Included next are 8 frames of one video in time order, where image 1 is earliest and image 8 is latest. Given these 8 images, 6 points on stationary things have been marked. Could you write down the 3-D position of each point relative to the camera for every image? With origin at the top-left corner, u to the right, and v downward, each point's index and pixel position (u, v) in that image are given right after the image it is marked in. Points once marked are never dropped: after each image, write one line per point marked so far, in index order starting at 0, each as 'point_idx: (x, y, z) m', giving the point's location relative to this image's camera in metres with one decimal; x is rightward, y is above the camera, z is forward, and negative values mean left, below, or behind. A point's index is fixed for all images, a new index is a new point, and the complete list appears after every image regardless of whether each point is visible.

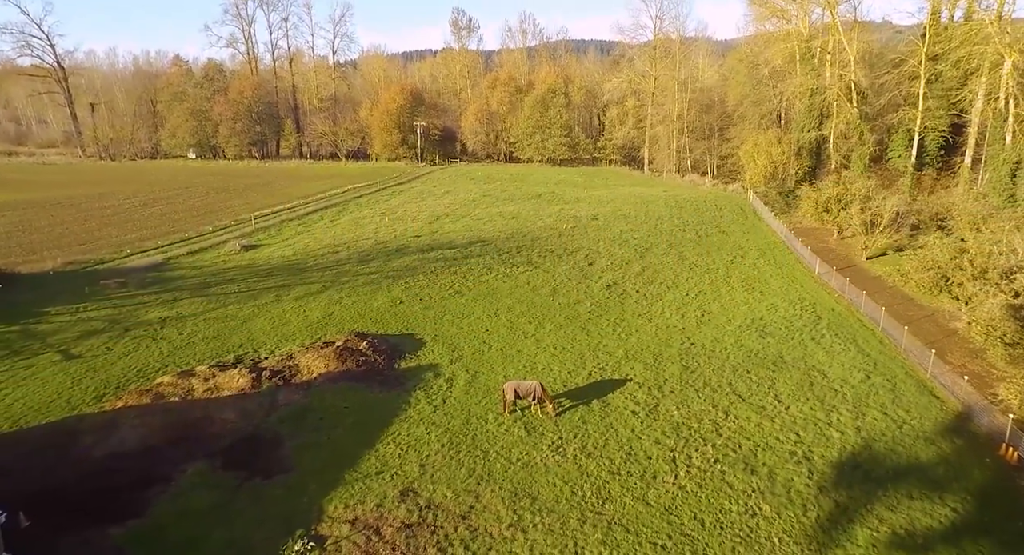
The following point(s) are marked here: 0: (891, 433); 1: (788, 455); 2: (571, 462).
0: (+10.1, -4.1, +18.3) m
1: (+7.1, -4.5, +17.3) m
2: (+1.5, -4.7, +17.4) m
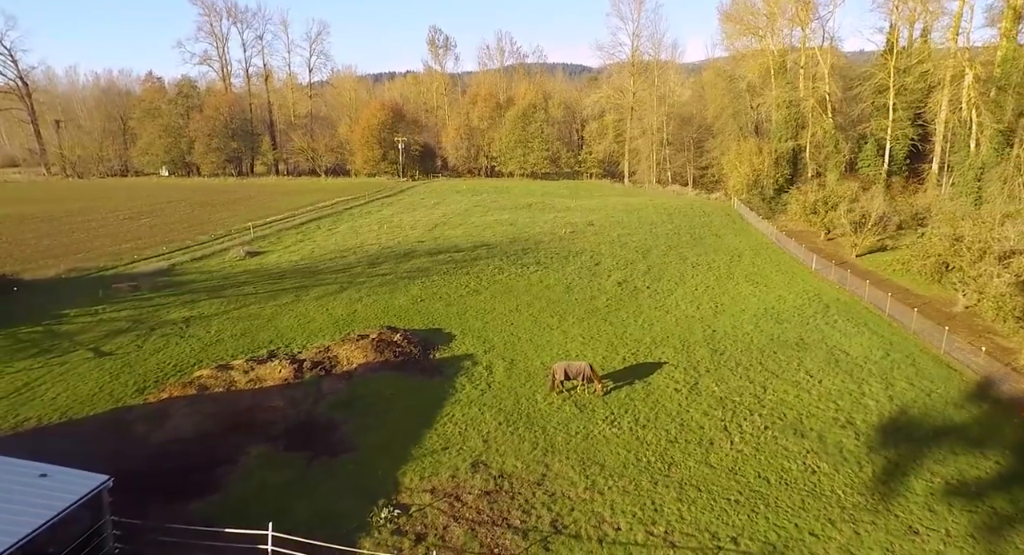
0: (+11.6, -3.5, +19.4) m
1: (+8.6, -3.8, +18.3) m
2: (+3.1, -4.1, +18.1) m
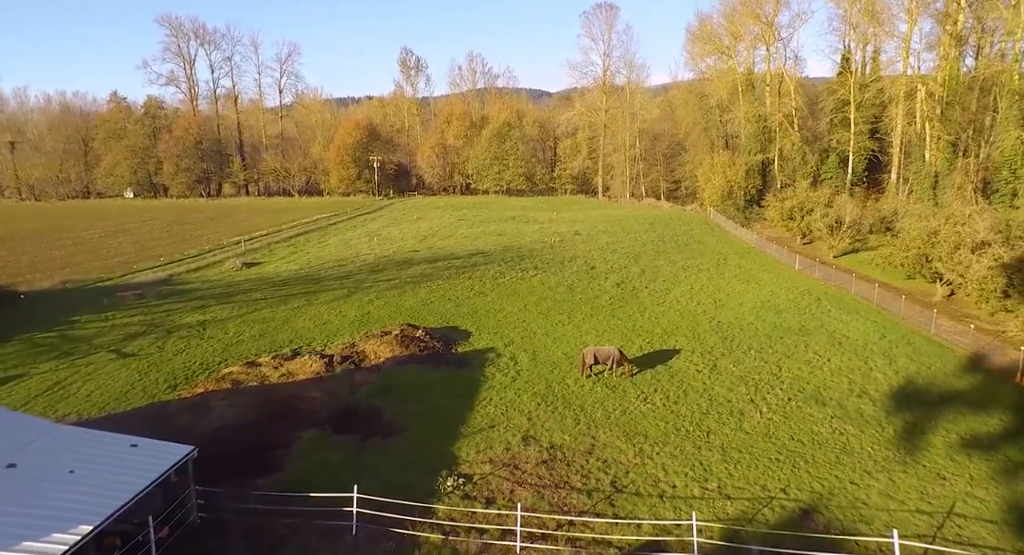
0: (+12.6, -2.9, +21.0) m
1: (+9.7, -3.3, +19.7) m
2: (+4.2, -3.6, +19.2) m
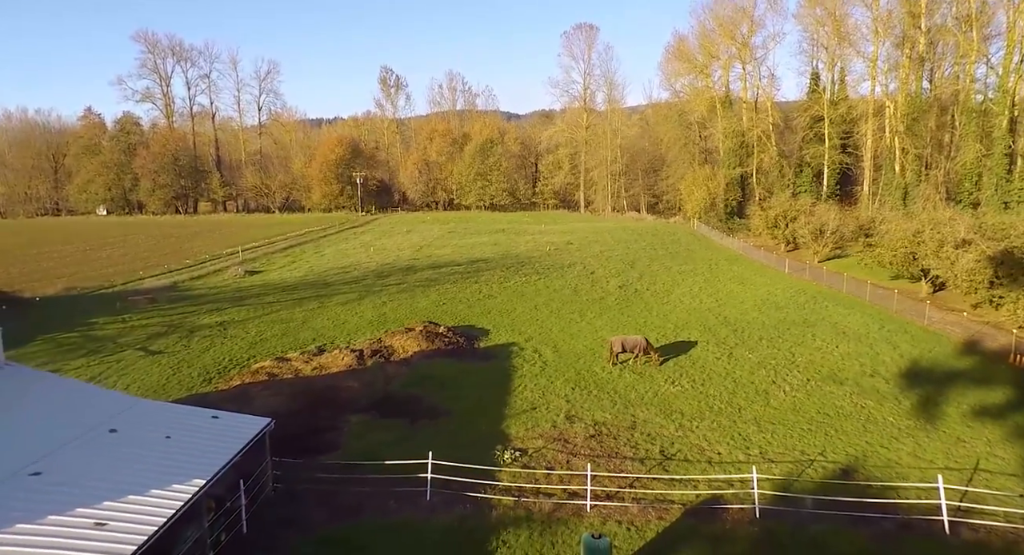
0: (+13.6, -2.6, +22.5) m
1: (+10.8, -2.9, +21.1) m
2: (+5.3, -3.3, +20.2) m
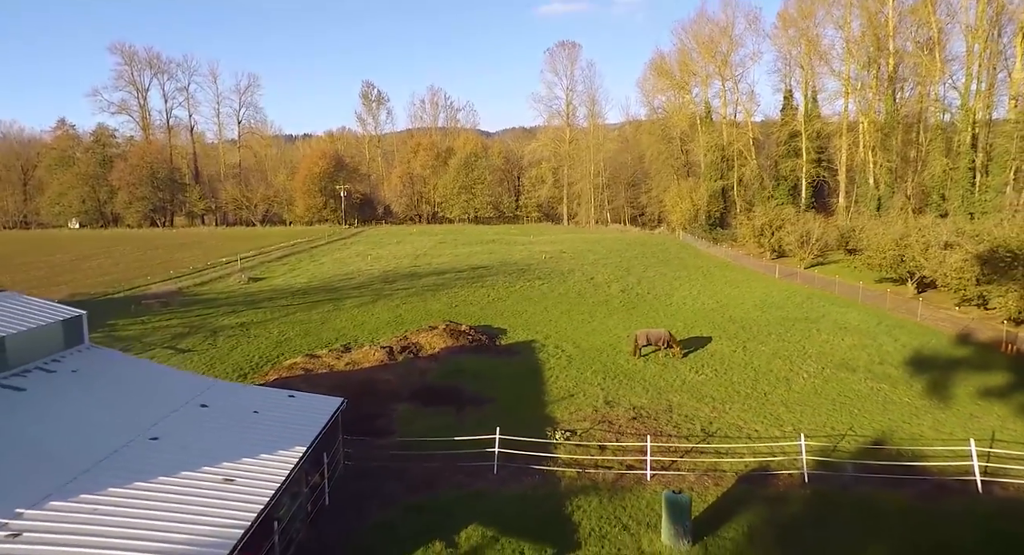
0: (+14.5, -2.4, +24.1) m
1: (+11.8, -2.7, +22.5) m
2: (+6.4, -3.1, +21.3) m
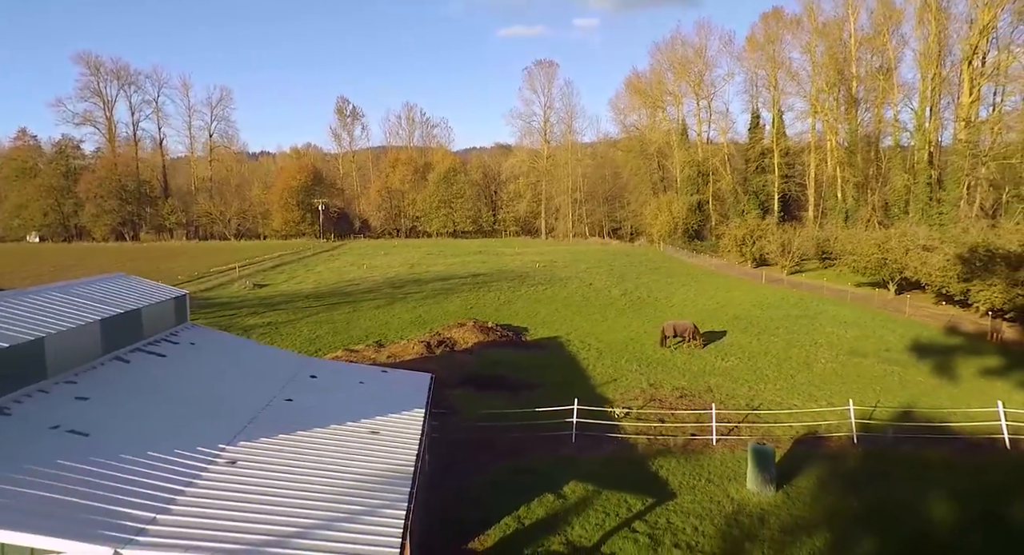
0: (+15.7, -2.3, +26.2) m
1: (+13.0, -2.5, +24.4) m
2: (+7.7, -2.9, +23.0) m
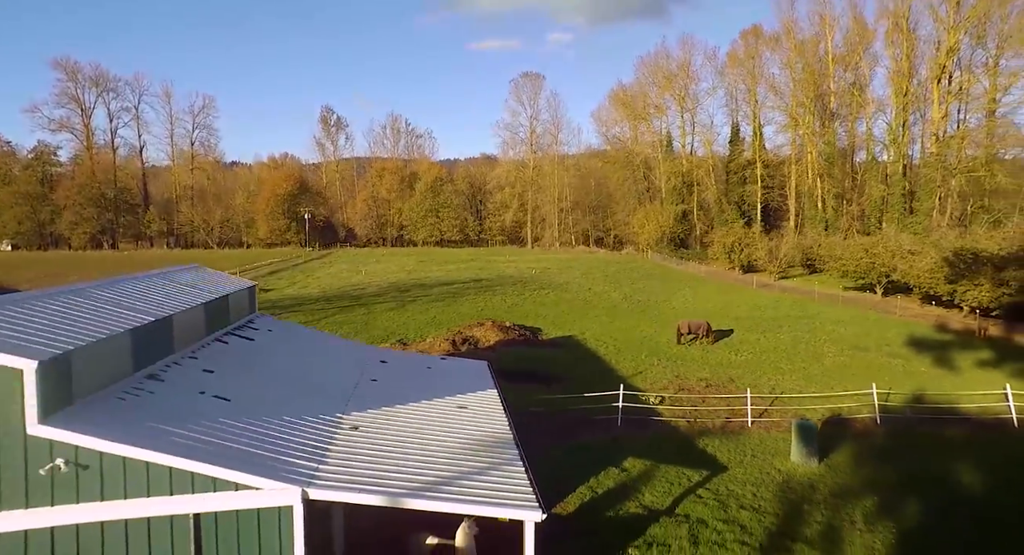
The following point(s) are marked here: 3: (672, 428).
0: (+16.4, -2.3, +27.9) m
1: (+13.9, -2.5, +26.0) m
2: (+8.6, -2.8, +24.2) m
3: (+3.9, -3.7, +16.8) m
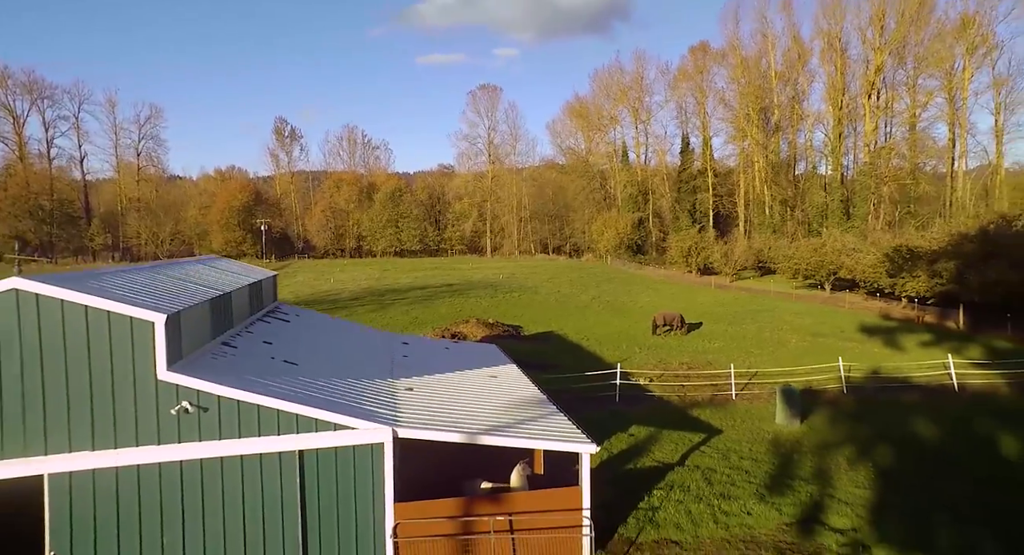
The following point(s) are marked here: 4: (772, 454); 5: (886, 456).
0: (+15.7, -2.0, +30.4) m
1: (+13.3, -2.2, +28.2) m
2: (+8.2, -2.6, +26.1) m
3: (+4.0, -3.3, +18.3) m
4: (+5.4, -3.7, +14.2) m
5: (+7.7, -3.7, +14.1) m
